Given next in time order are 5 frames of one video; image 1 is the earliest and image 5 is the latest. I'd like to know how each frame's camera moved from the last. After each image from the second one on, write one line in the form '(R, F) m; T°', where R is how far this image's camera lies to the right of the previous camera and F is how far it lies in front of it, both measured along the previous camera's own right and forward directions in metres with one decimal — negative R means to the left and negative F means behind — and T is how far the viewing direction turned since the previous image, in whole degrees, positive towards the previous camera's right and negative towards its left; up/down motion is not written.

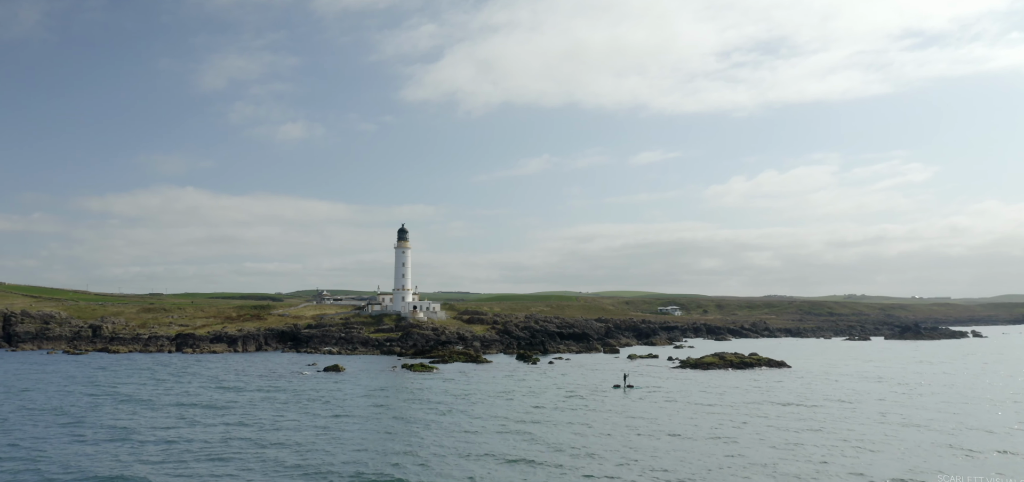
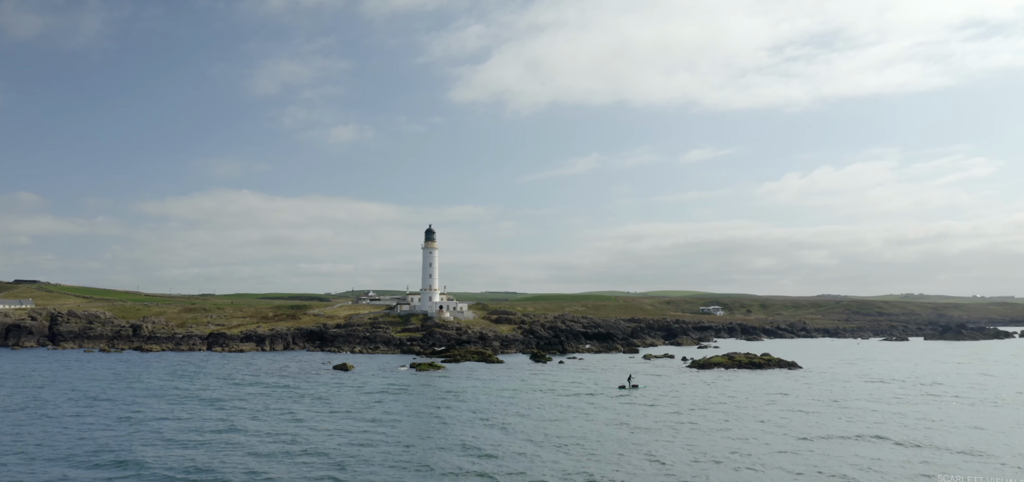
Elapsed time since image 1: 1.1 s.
(+3.3, -0.2) m; -3°
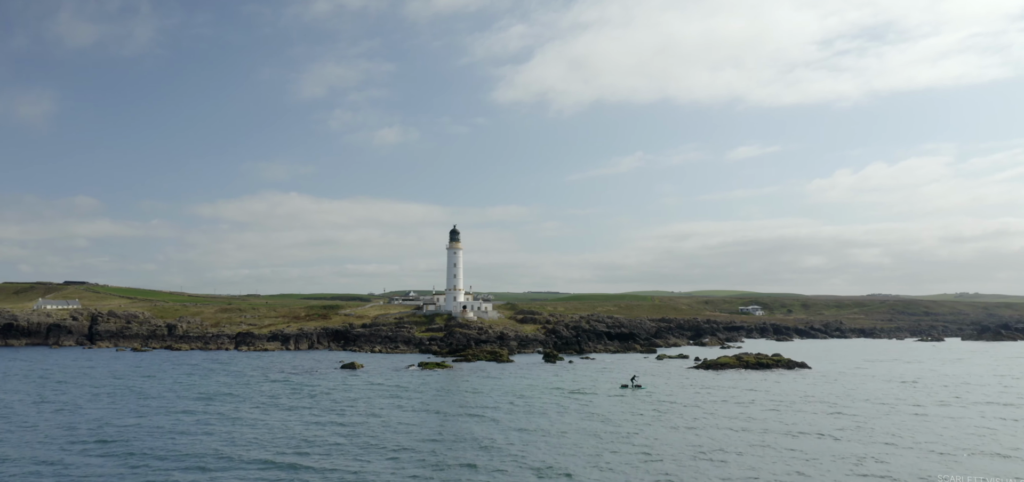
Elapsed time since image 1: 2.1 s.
(+3.0, -0.2) m; -3°
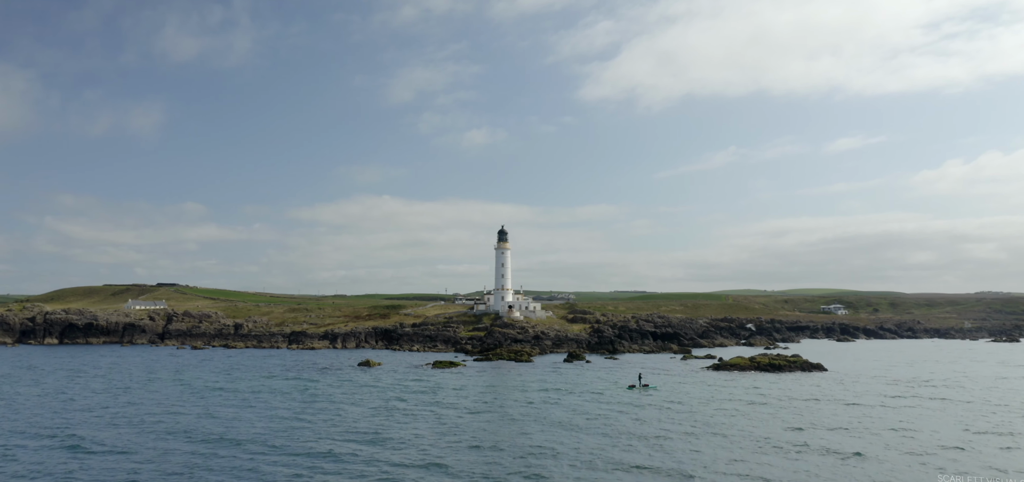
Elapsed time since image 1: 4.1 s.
(+6.0, -0.4) m; -6°
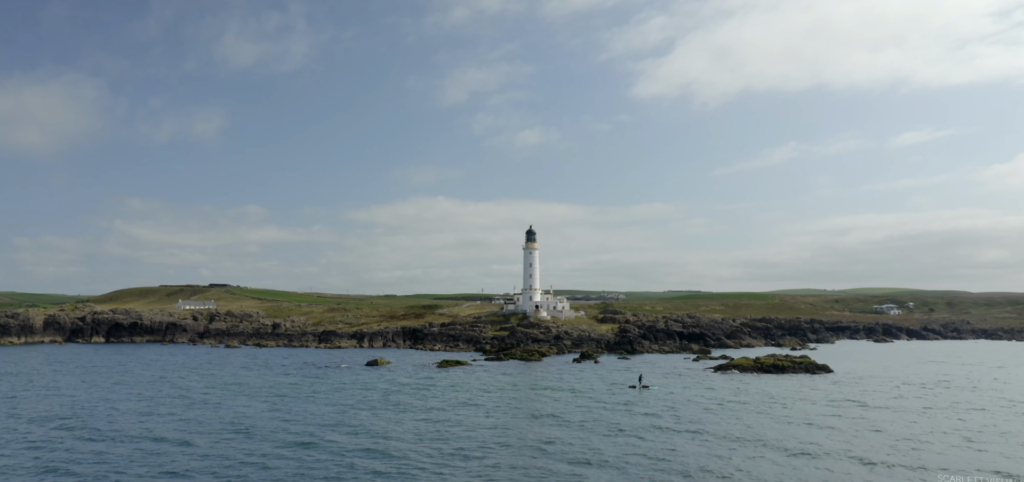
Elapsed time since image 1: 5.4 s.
(+3.9, -0.5) m; -3°
